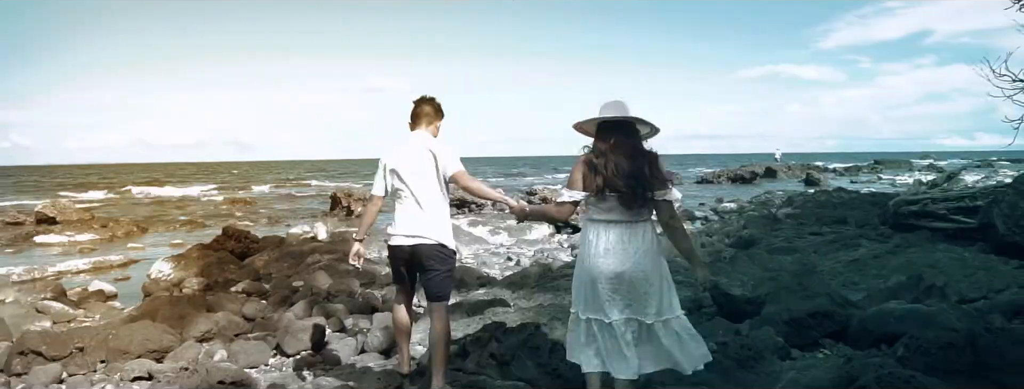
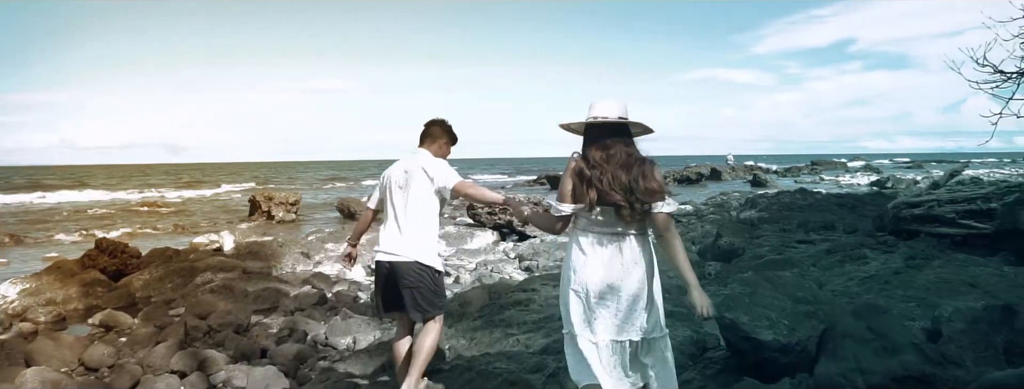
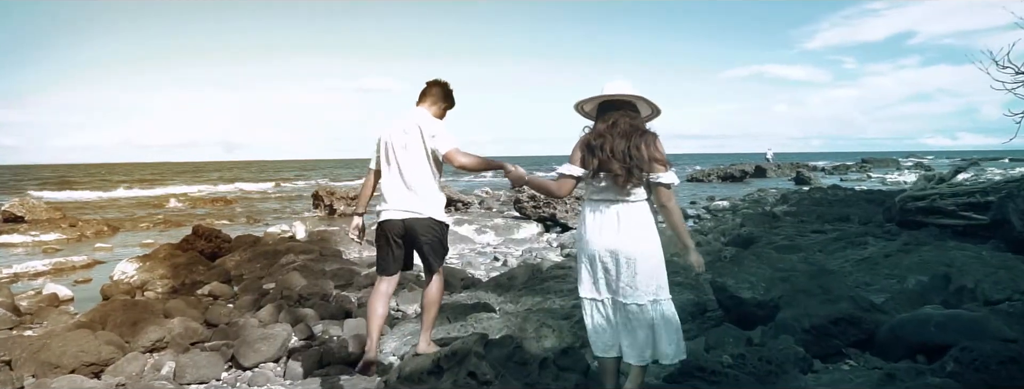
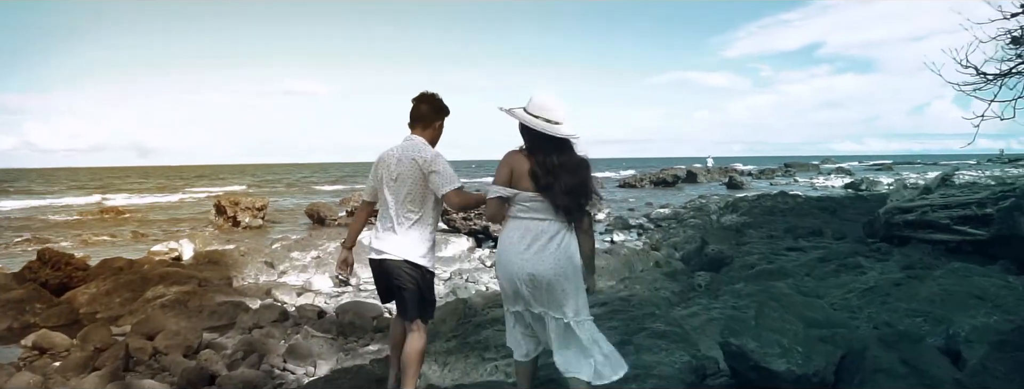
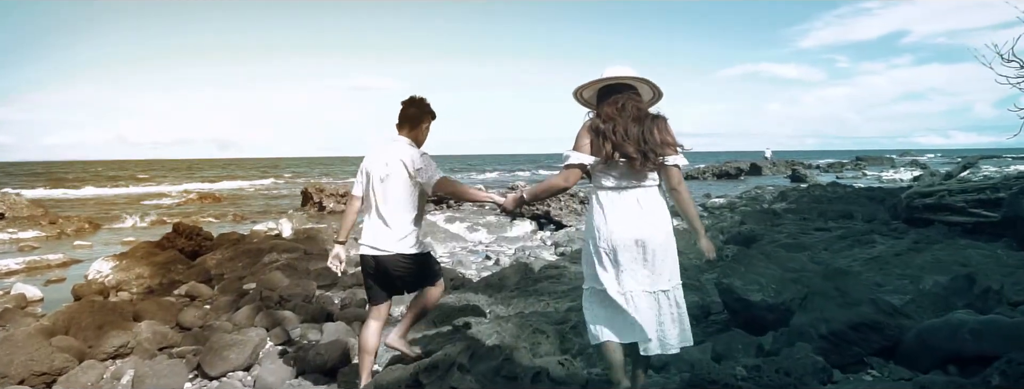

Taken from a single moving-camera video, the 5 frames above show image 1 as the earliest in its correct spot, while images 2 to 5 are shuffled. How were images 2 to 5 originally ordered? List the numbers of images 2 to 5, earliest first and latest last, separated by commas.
3, 5, 2, 4
